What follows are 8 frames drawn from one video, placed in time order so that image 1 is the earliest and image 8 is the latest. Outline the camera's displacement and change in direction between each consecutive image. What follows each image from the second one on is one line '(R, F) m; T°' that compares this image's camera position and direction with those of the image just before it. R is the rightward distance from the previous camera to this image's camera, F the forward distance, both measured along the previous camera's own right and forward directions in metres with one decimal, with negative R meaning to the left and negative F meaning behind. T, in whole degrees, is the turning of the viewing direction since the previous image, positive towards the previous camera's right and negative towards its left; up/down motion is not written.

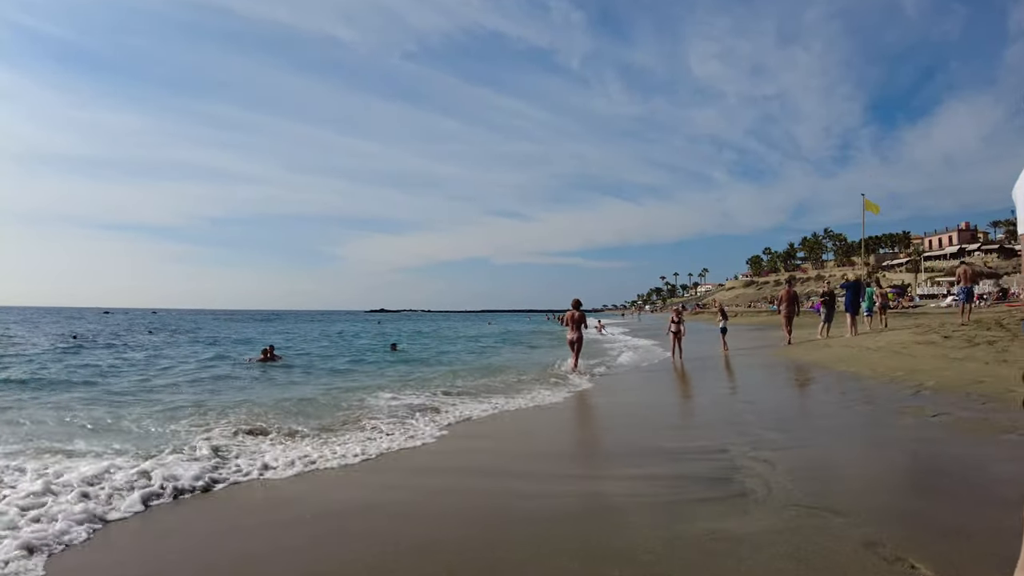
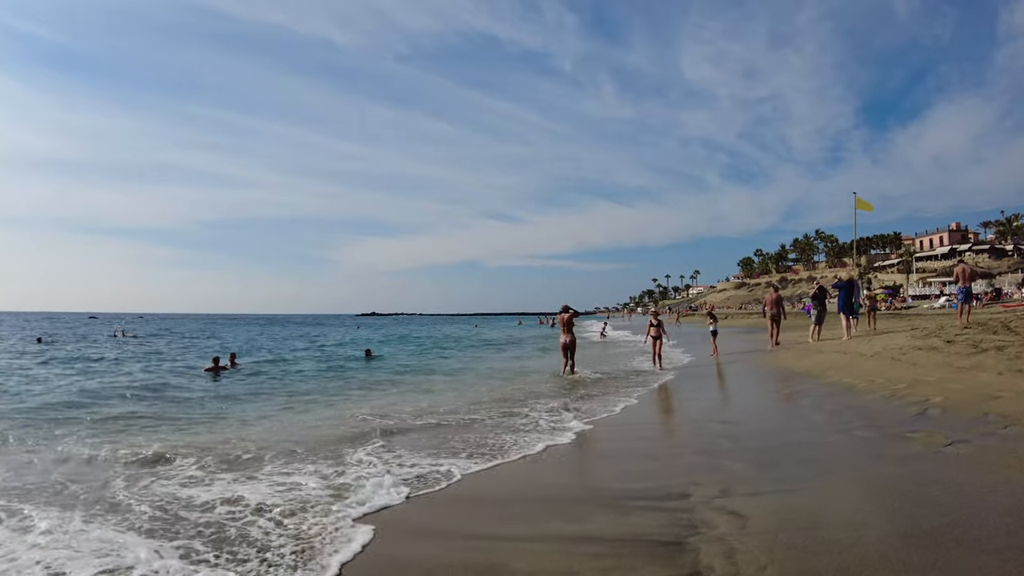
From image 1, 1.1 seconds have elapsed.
(+0.7, +1.1) m; +1°
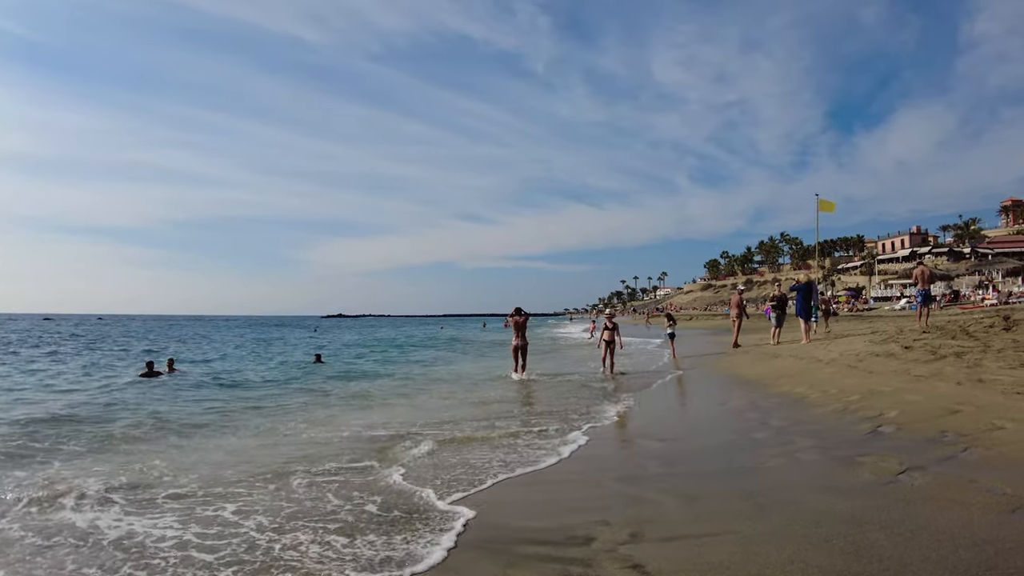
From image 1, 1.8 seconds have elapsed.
(+0.6, +0.7) m; +3°
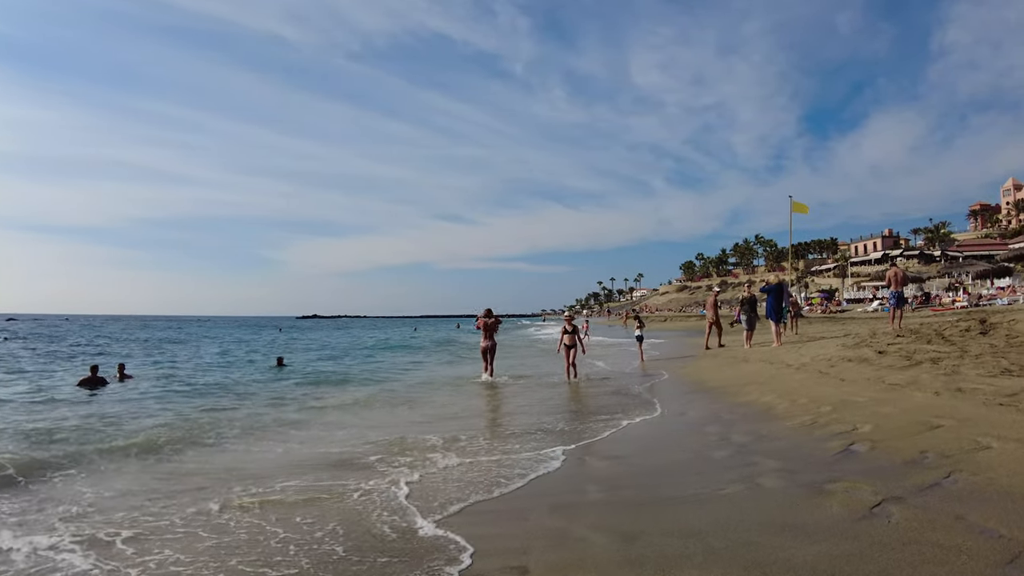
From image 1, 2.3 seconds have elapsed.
(+0.4, +0.7) m; +2°
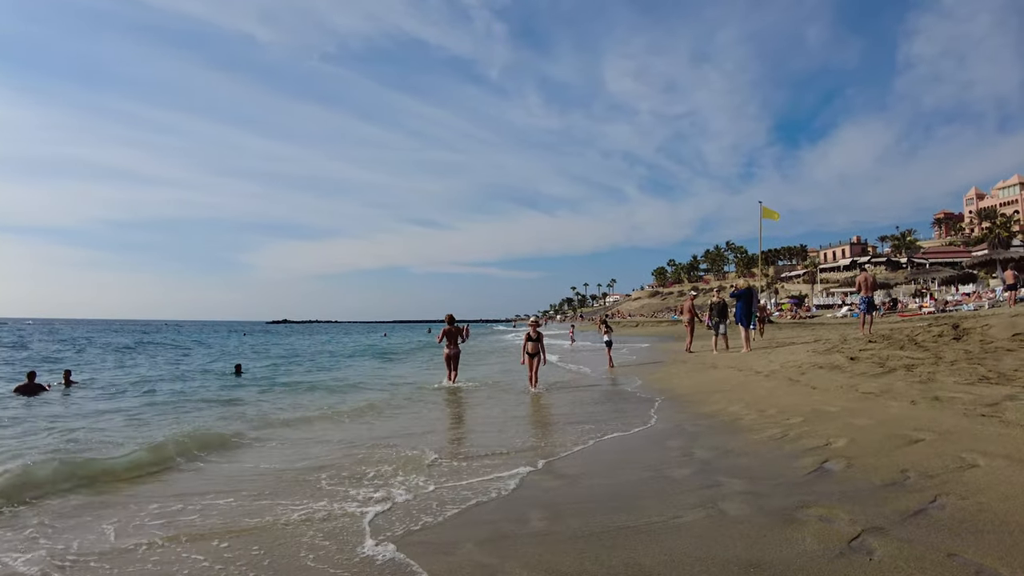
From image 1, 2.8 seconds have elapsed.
(+0.3, +0.5) m; +2°
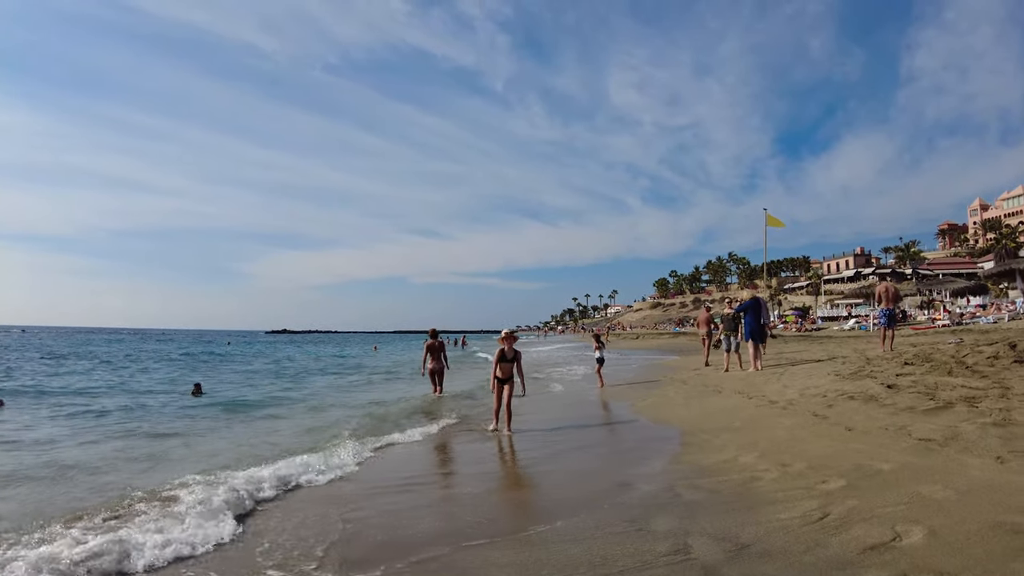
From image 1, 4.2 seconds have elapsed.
(+0.5, +1.5) m; 0°
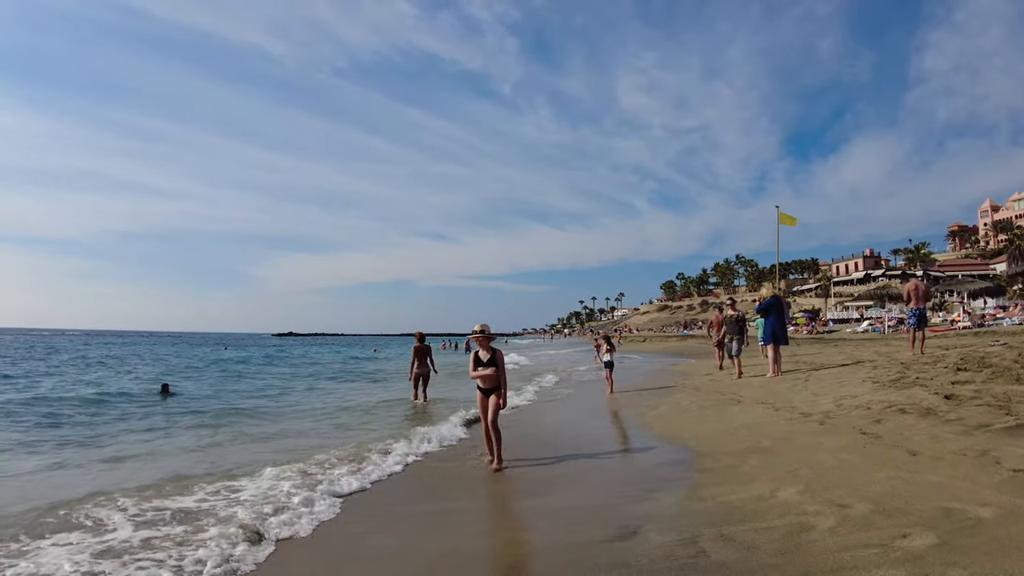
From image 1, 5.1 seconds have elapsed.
(+0.2, +1.0) m; -1°
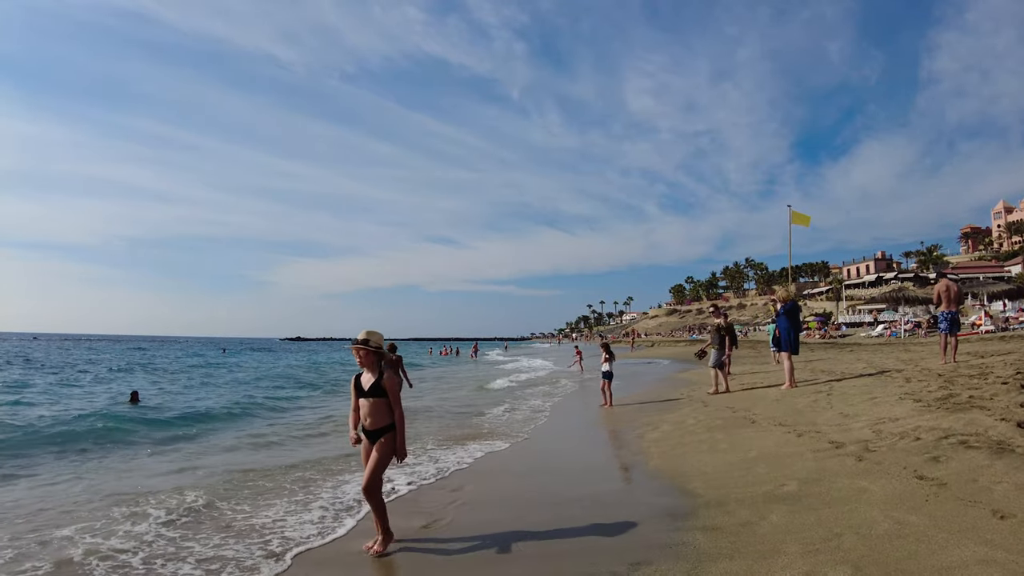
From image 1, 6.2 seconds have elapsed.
(+0.4, +1.1) m; -1°
